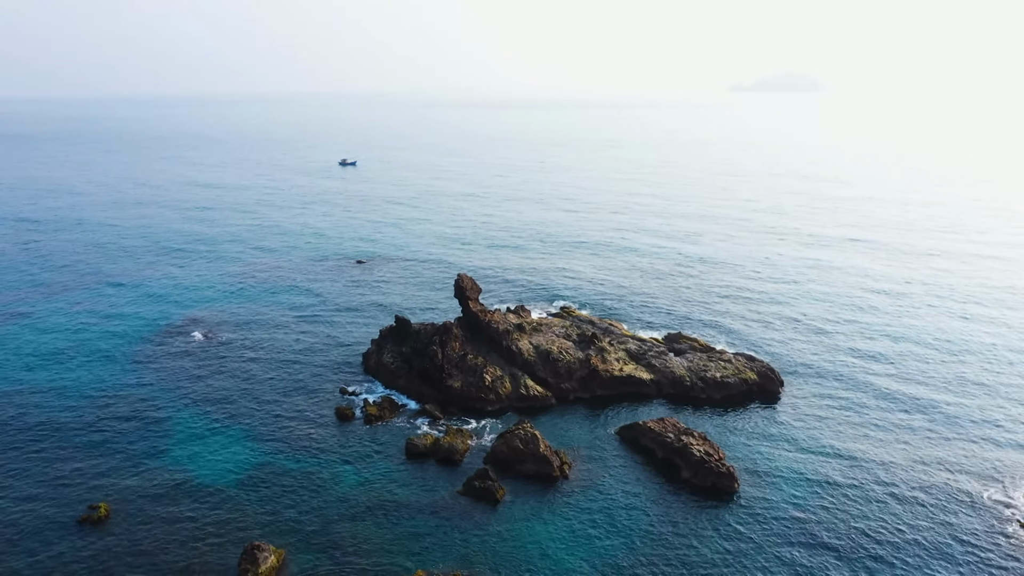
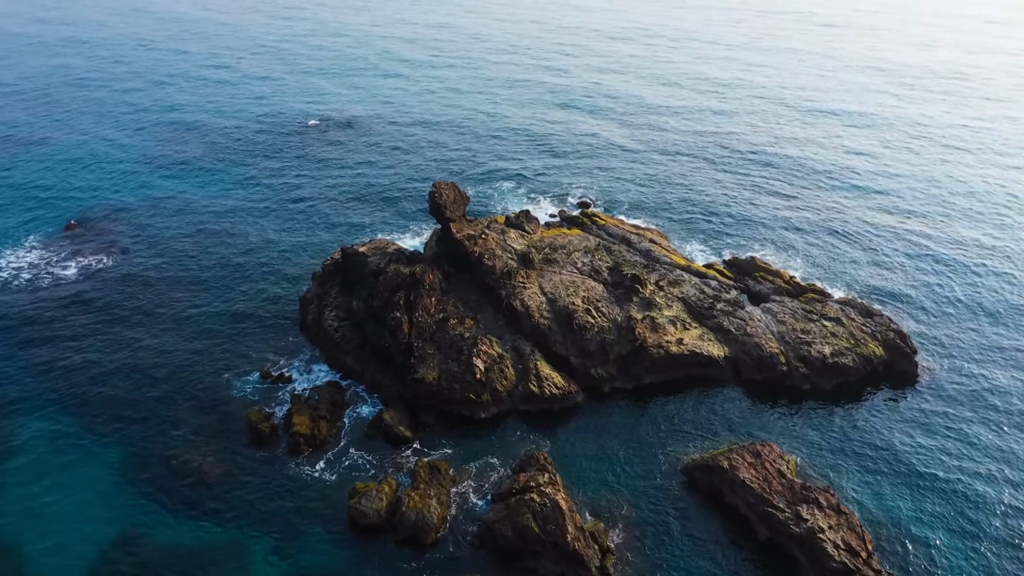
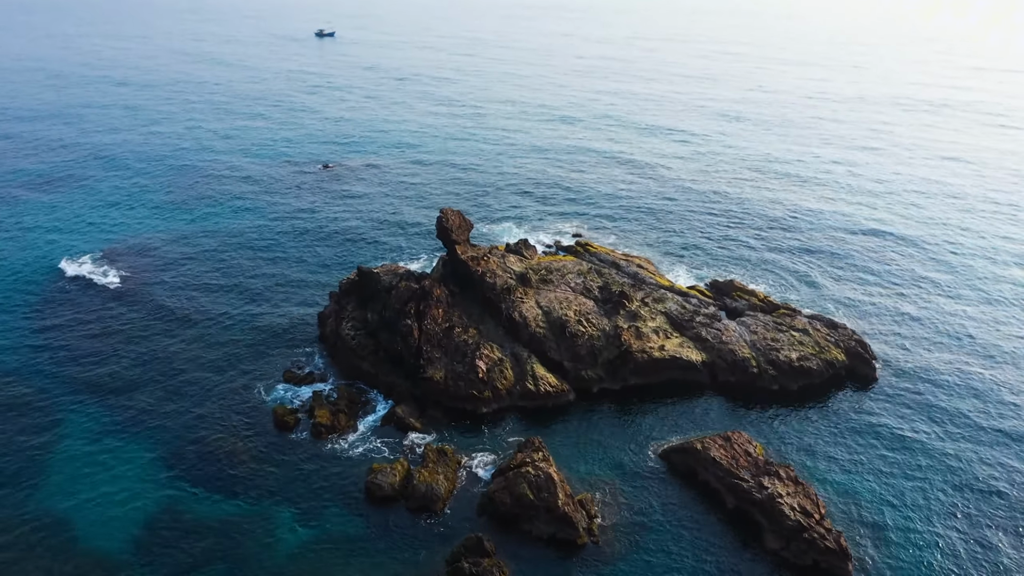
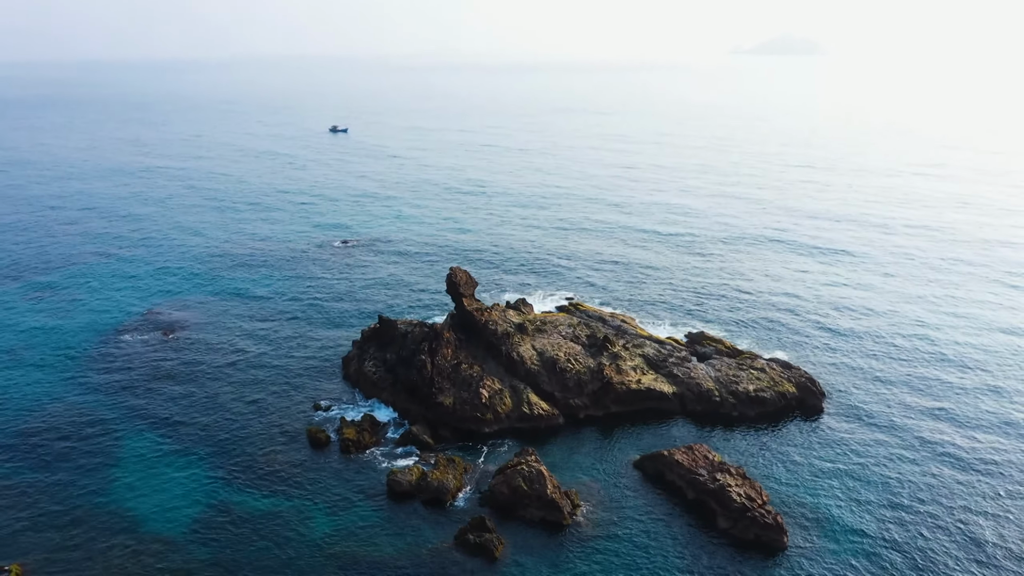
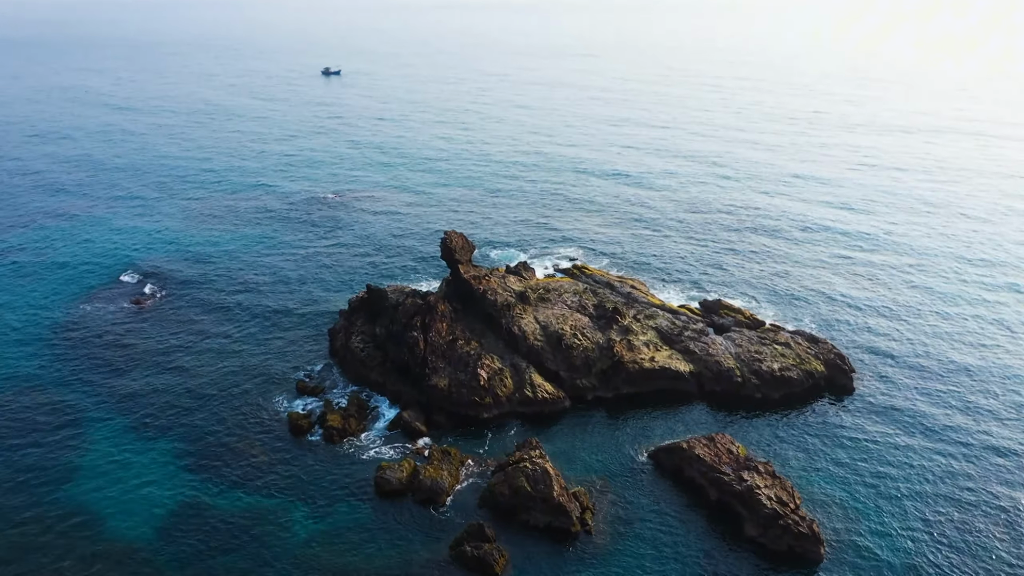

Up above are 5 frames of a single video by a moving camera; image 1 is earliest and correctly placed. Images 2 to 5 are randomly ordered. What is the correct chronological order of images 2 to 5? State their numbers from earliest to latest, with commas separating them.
4, 5, 3, 2
